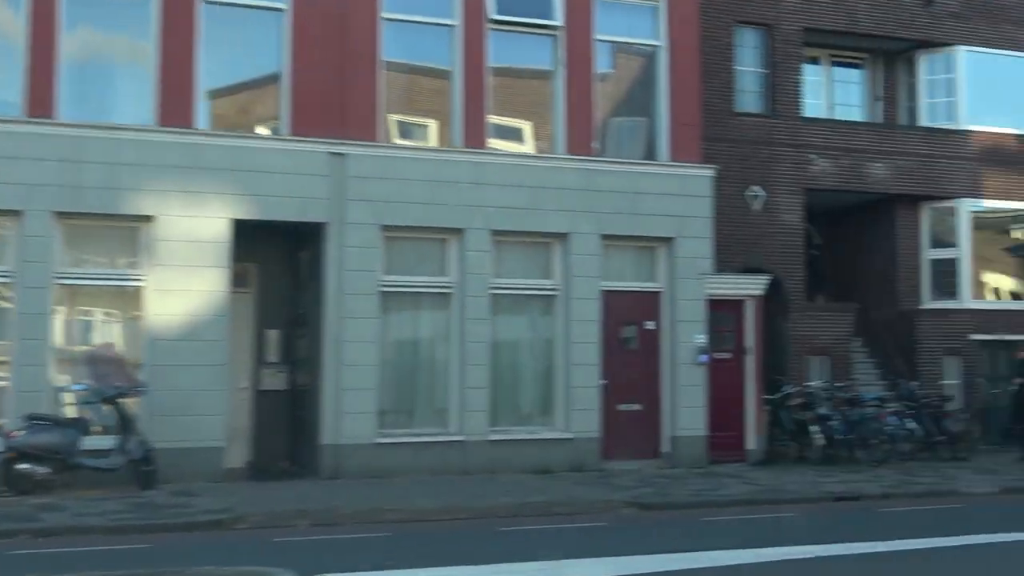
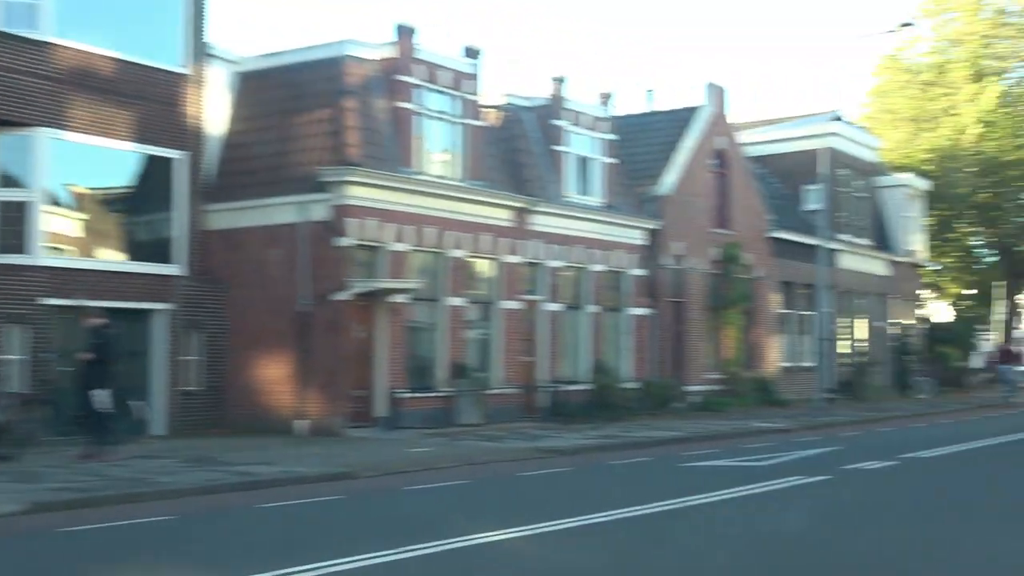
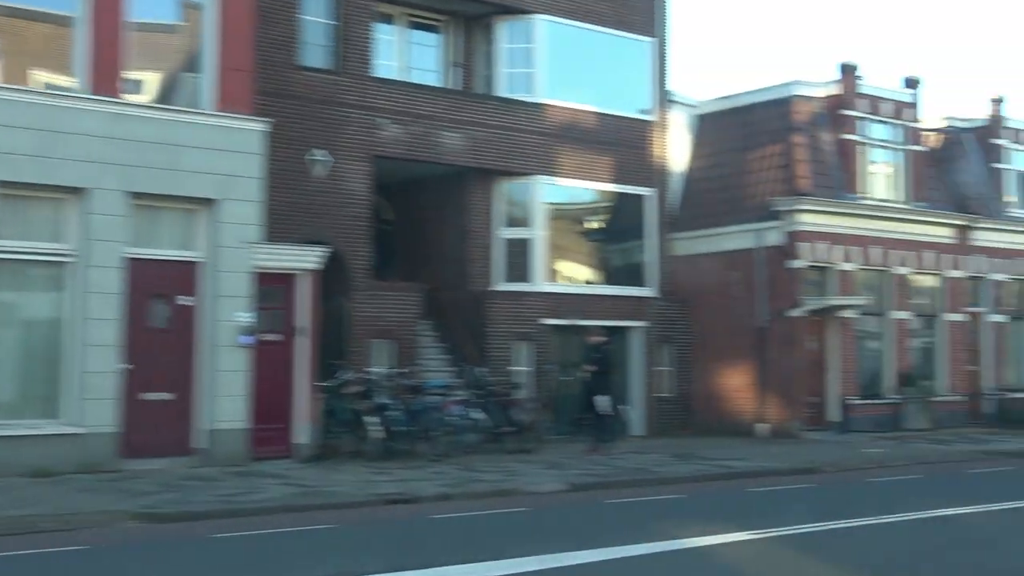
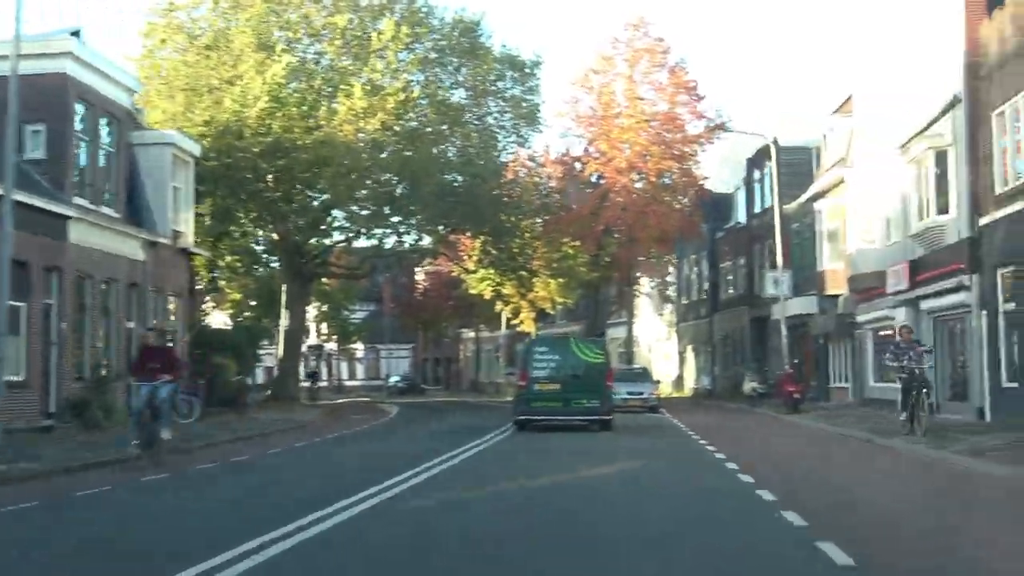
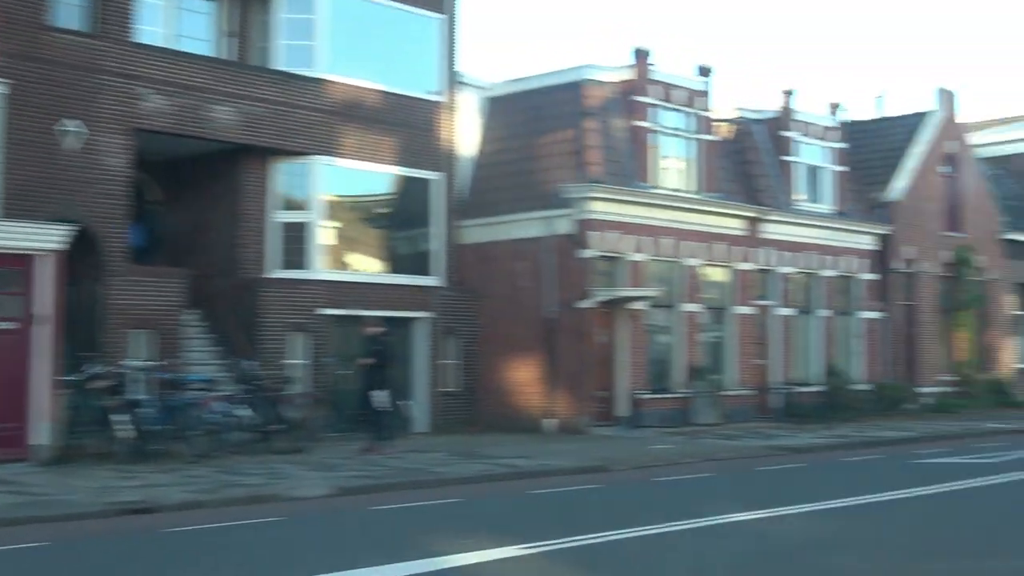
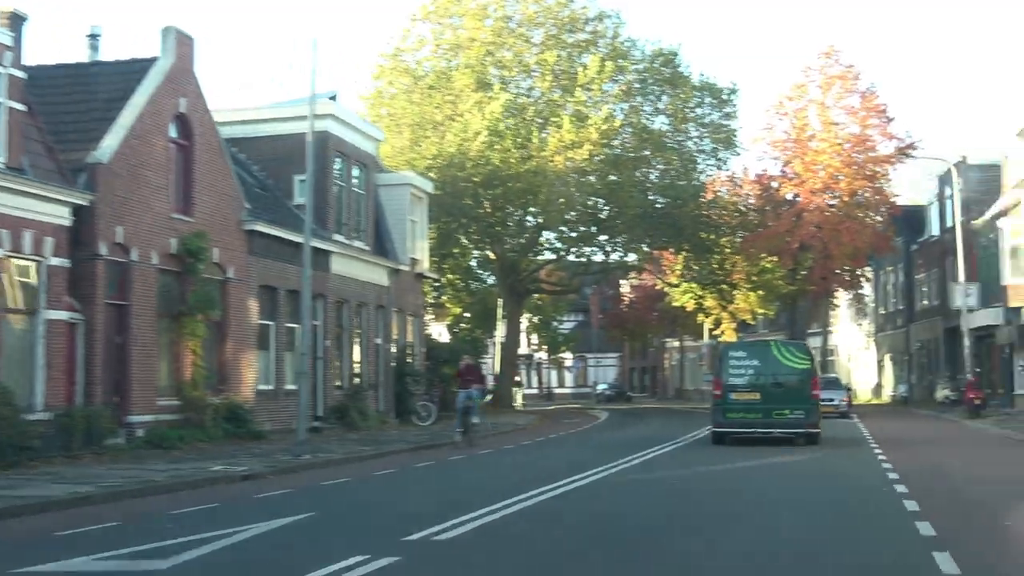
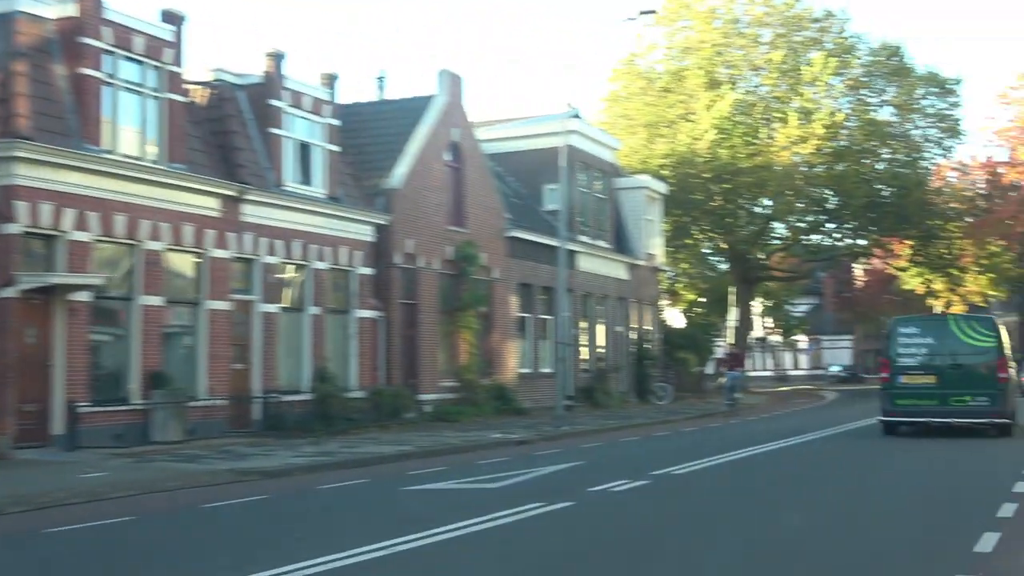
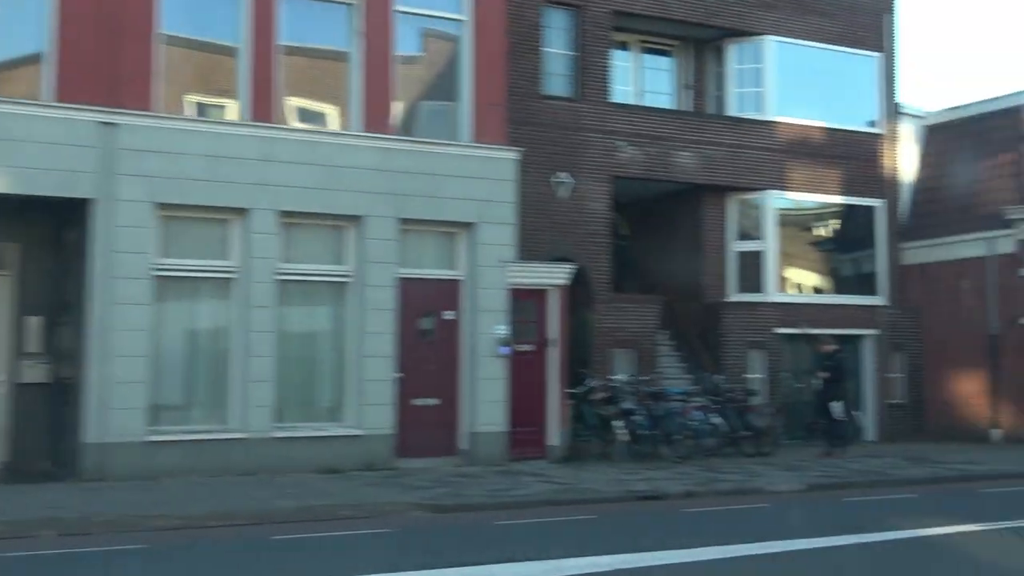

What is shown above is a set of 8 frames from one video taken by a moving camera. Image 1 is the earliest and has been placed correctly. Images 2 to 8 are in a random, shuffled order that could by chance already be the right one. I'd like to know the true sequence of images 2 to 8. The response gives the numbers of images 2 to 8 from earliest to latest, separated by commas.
8, 3, 5, 2, 7, 6, 4
